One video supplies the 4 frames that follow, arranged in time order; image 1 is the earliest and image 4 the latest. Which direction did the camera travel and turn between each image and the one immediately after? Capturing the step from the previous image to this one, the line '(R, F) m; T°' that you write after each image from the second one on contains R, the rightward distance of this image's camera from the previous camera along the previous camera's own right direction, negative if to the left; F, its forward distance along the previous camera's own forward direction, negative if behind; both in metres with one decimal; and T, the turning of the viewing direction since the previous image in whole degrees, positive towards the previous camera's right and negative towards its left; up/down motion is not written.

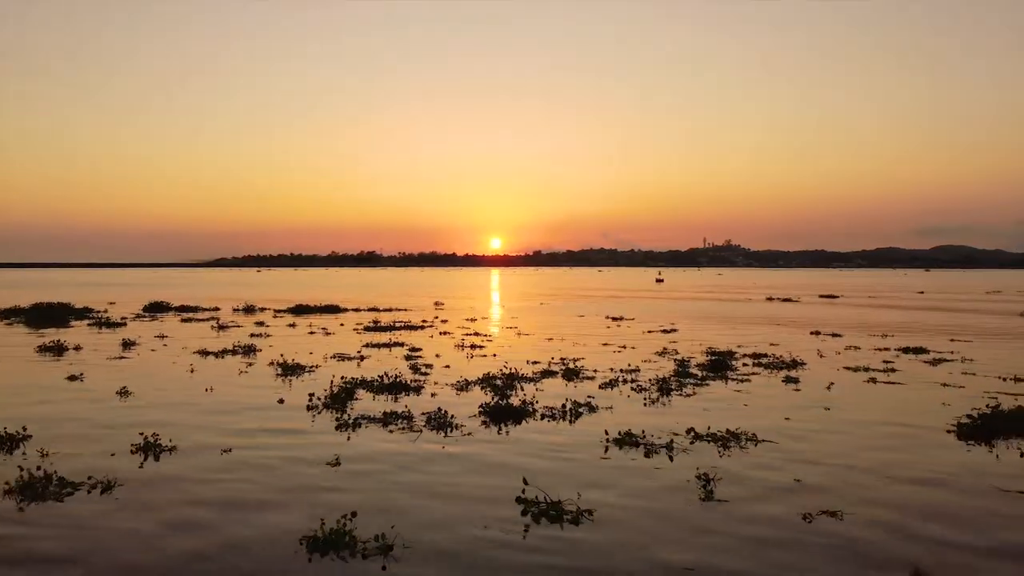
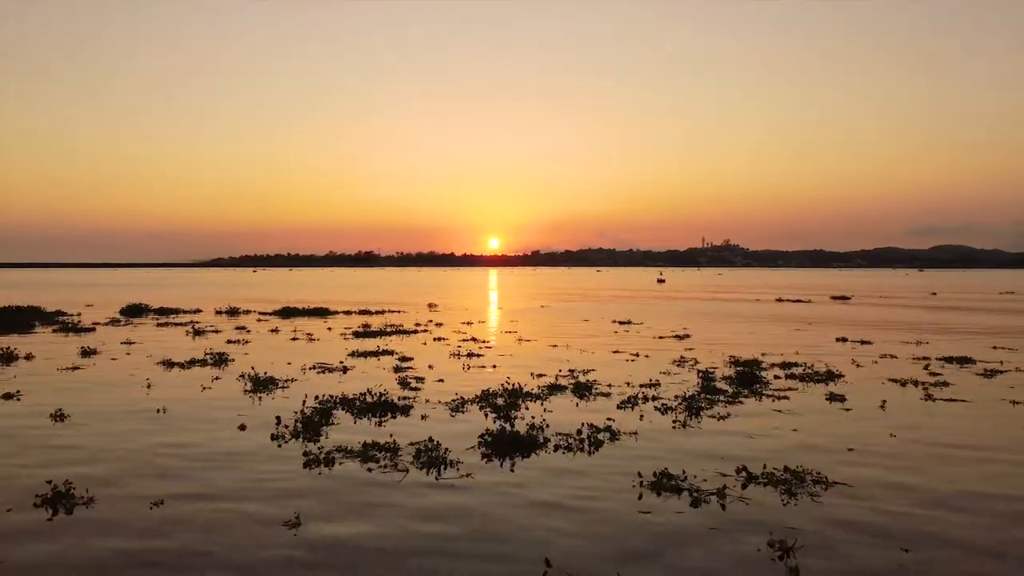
(-0.1, +3.6) m; 0°
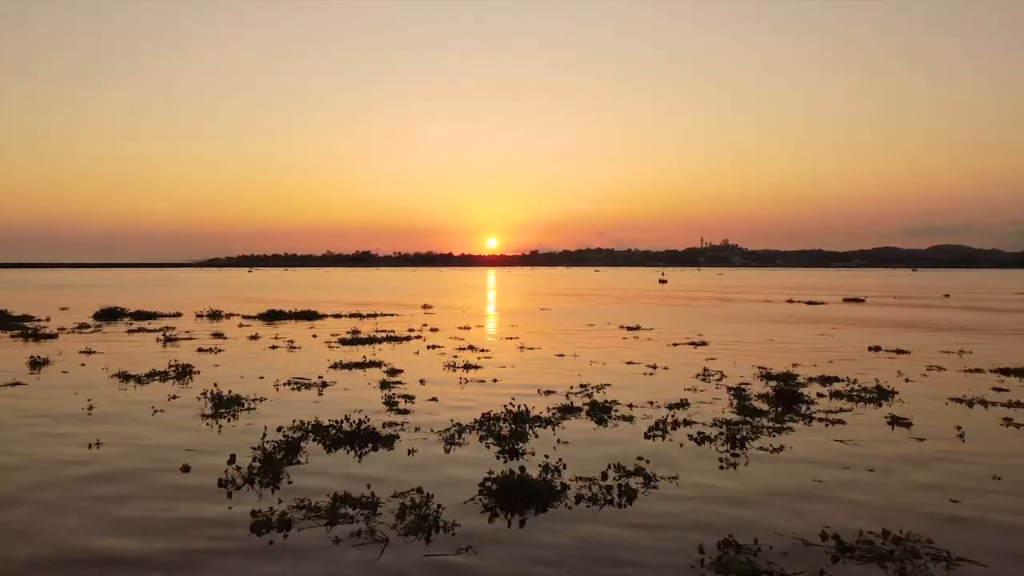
(-0.1, +3.7) m; 0°
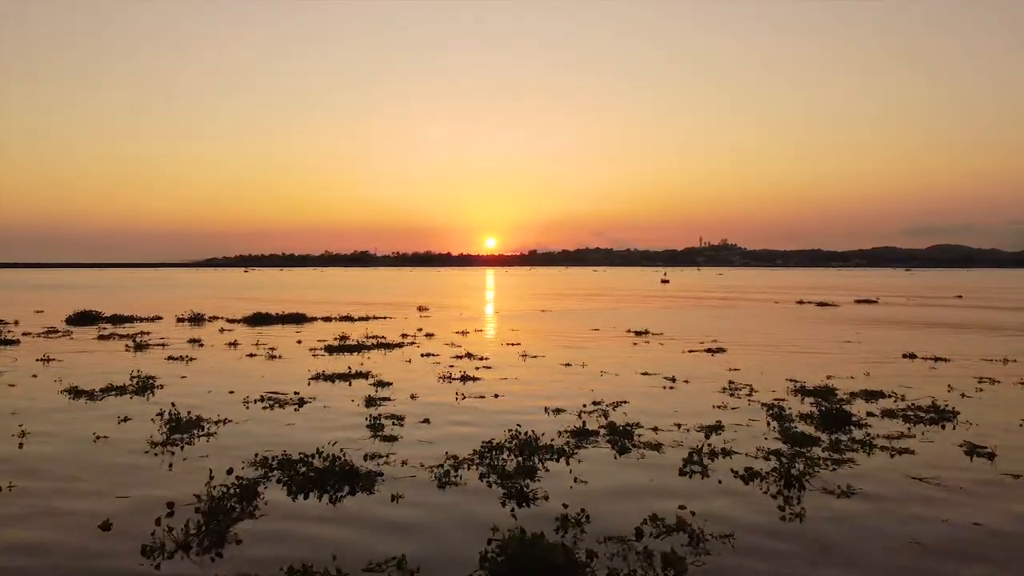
(-0.1, +3.3) m; 0°
